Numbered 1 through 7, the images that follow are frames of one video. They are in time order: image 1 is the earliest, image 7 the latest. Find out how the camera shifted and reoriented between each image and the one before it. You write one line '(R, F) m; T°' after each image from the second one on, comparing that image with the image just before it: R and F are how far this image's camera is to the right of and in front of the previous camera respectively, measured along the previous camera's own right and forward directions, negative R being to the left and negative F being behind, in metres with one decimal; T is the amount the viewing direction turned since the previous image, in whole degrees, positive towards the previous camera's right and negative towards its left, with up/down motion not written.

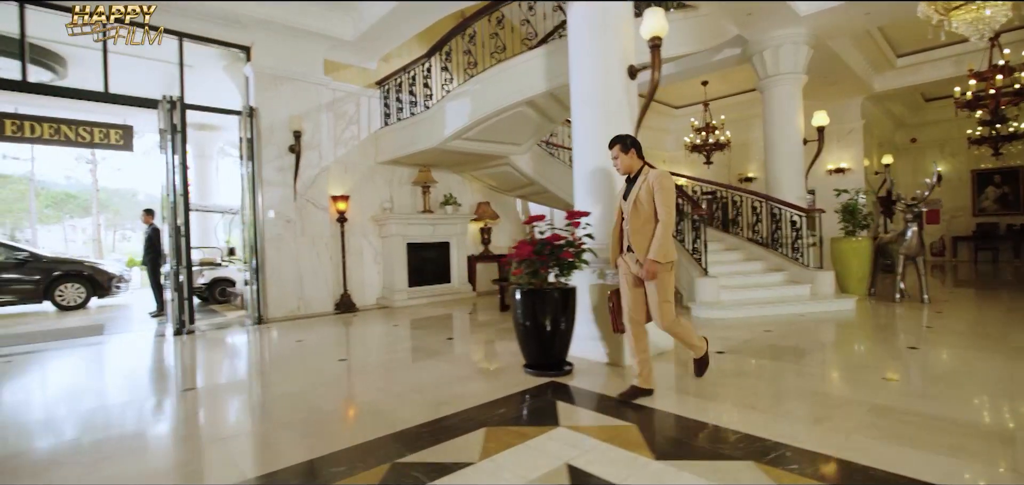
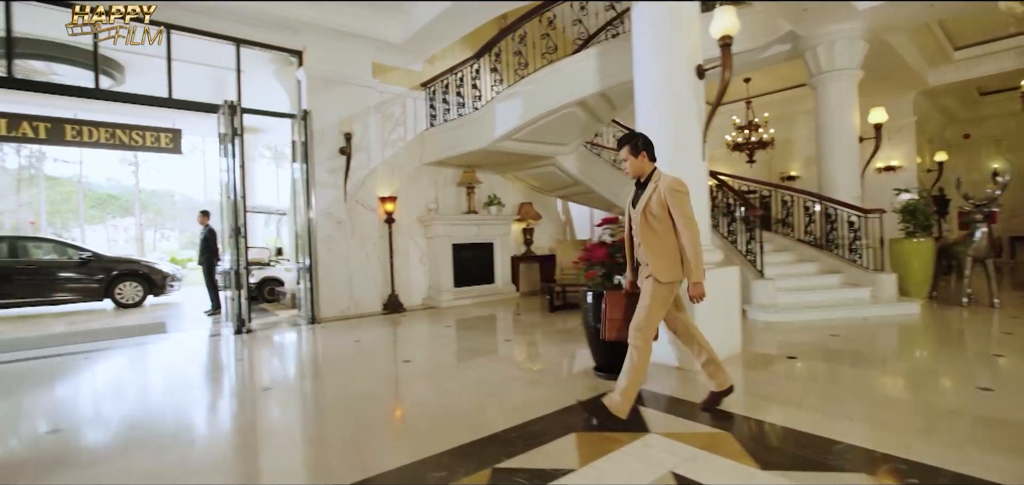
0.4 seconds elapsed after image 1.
(-0.3, 0.0) m; -3°
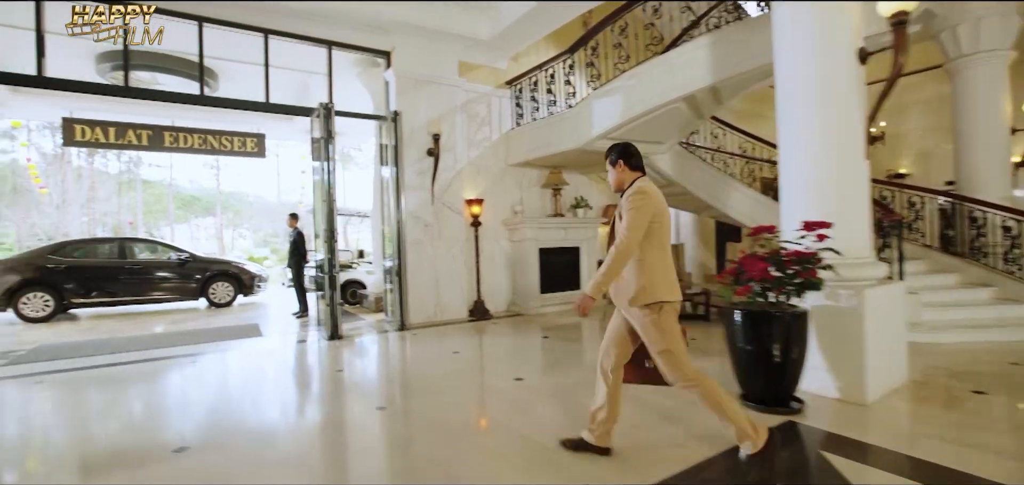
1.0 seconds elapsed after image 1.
(-0.4, +0.3) m; -6°
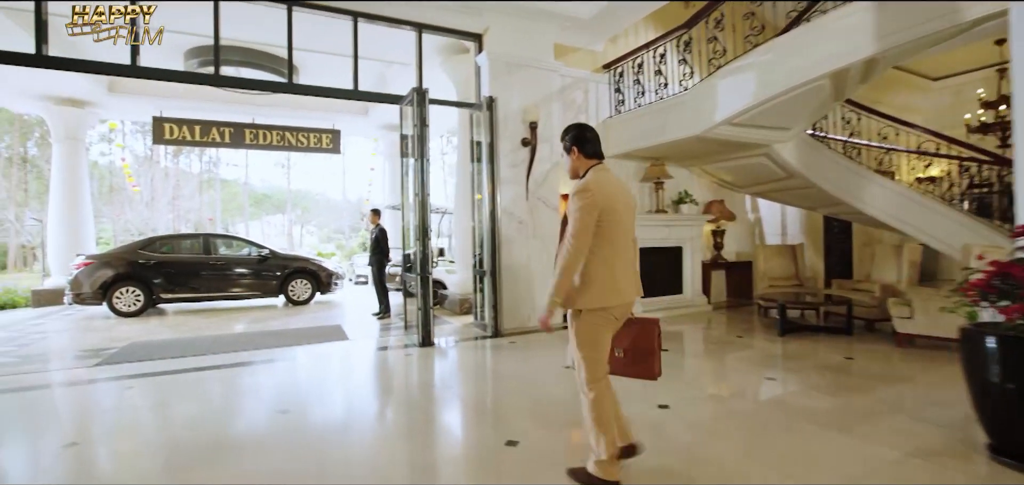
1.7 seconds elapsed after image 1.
(-0.5, +0.5) m; -6°
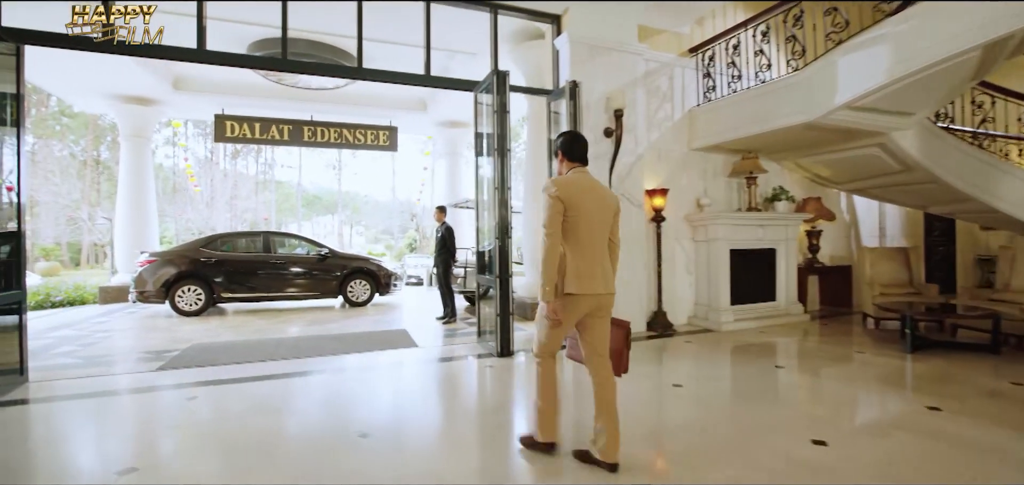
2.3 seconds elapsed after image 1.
(-0.3, +0.4) m; -4°
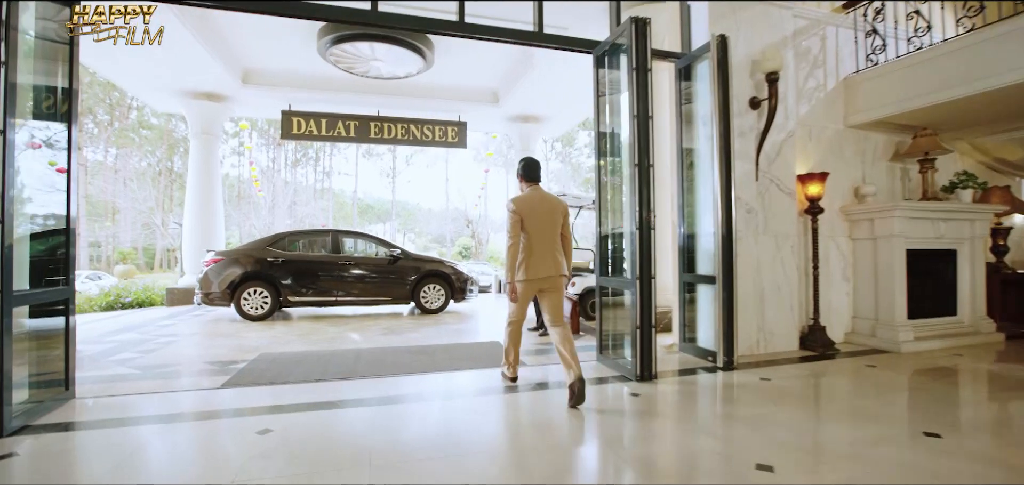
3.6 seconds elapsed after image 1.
(-0.5, +0.7) m; -5°
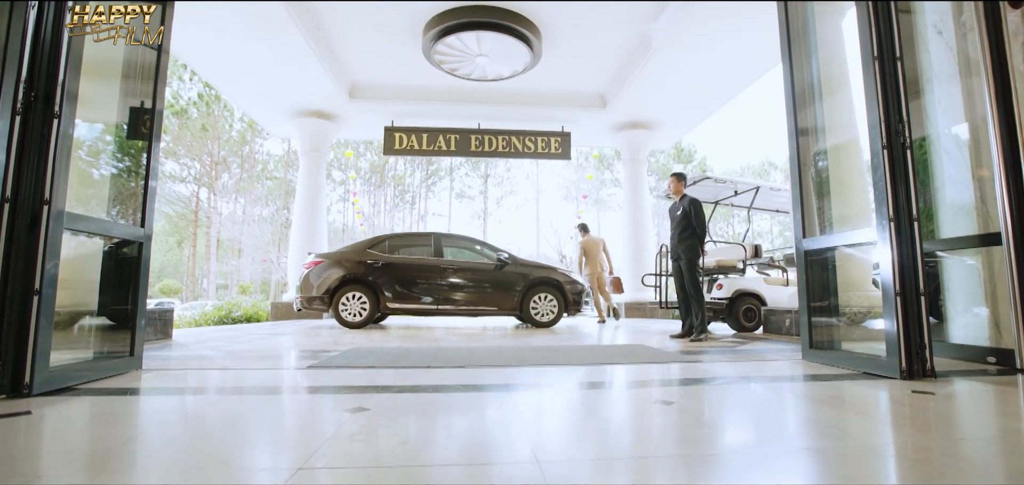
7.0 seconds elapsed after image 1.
(-0.4, +0.7) m; -10°
